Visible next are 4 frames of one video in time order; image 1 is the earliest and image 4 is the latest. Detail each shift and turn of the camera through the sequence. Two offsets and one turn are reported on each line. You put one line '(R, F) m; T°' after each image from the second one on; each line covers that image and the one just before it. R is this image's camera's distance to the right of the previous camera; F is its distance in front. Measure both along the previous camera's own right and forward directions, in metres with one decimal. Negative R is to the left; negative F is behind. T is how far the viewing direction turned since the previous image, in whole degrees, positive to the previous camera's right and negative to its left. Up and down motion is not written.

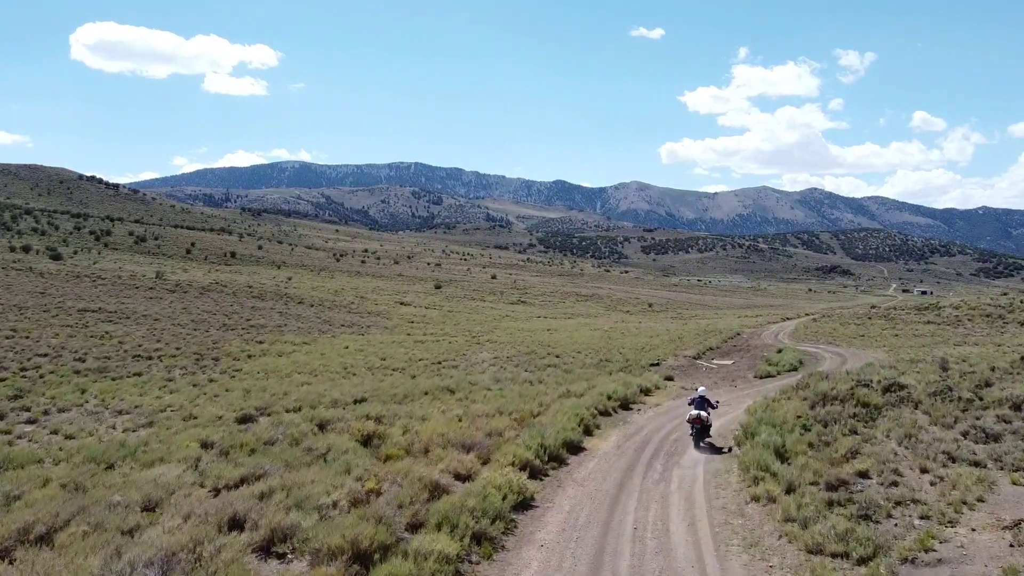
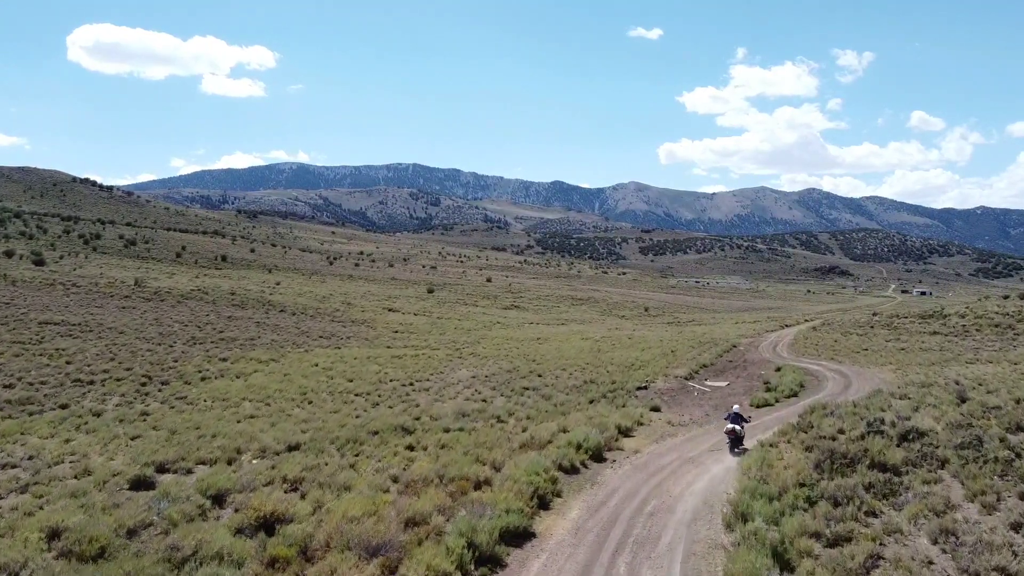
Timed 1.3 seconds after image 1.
(+0.7, +2.1) m; 0°
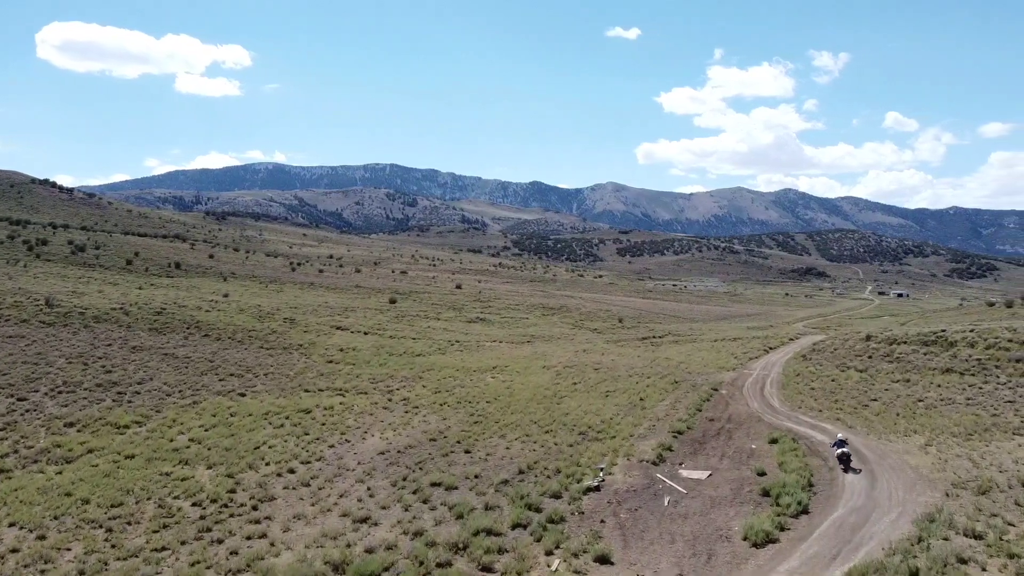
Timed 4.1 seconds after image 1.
(+1.6, +6.4) m; +1°
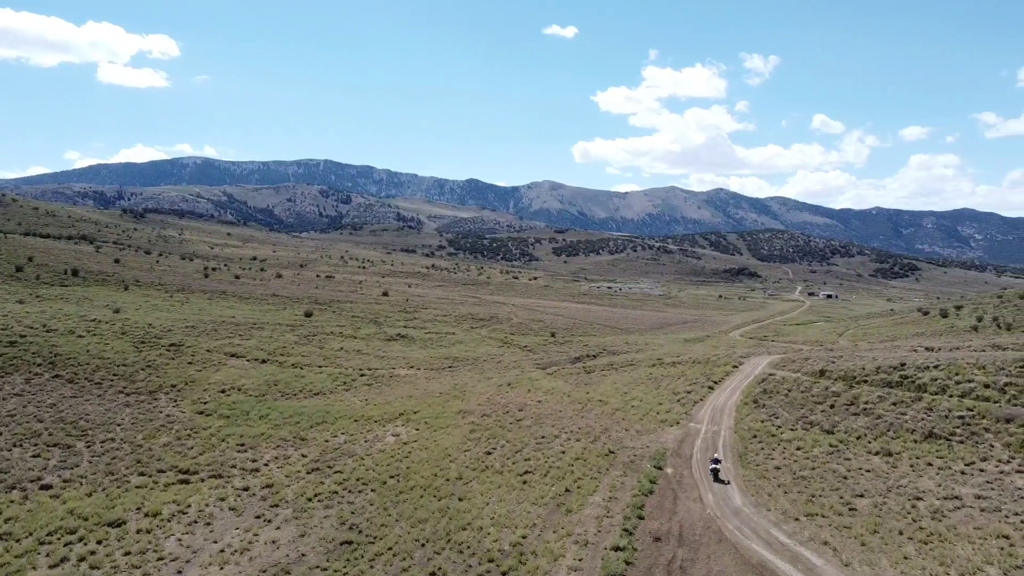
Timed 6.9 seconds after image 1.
(+1.4, +6.9) m; +4°
